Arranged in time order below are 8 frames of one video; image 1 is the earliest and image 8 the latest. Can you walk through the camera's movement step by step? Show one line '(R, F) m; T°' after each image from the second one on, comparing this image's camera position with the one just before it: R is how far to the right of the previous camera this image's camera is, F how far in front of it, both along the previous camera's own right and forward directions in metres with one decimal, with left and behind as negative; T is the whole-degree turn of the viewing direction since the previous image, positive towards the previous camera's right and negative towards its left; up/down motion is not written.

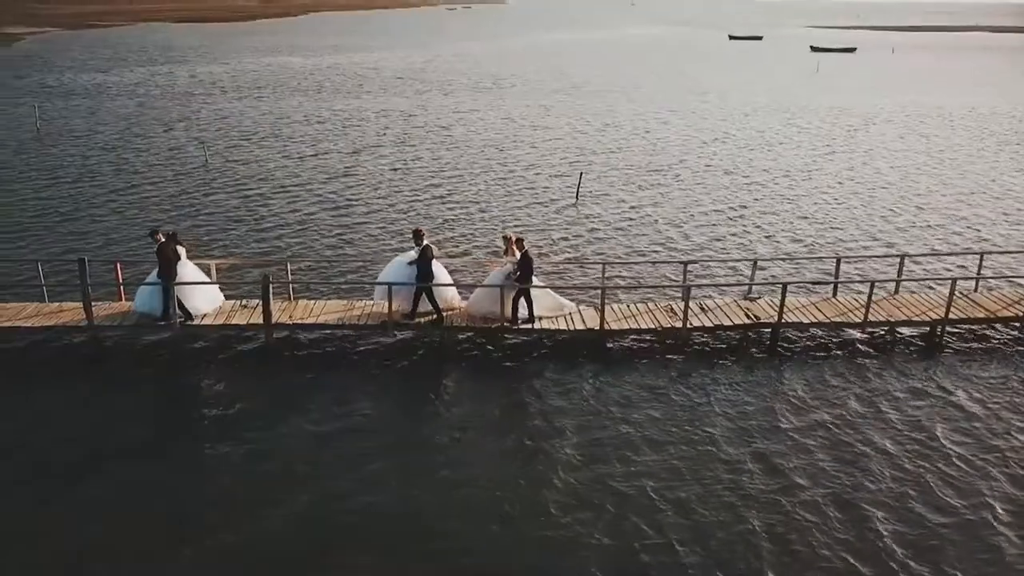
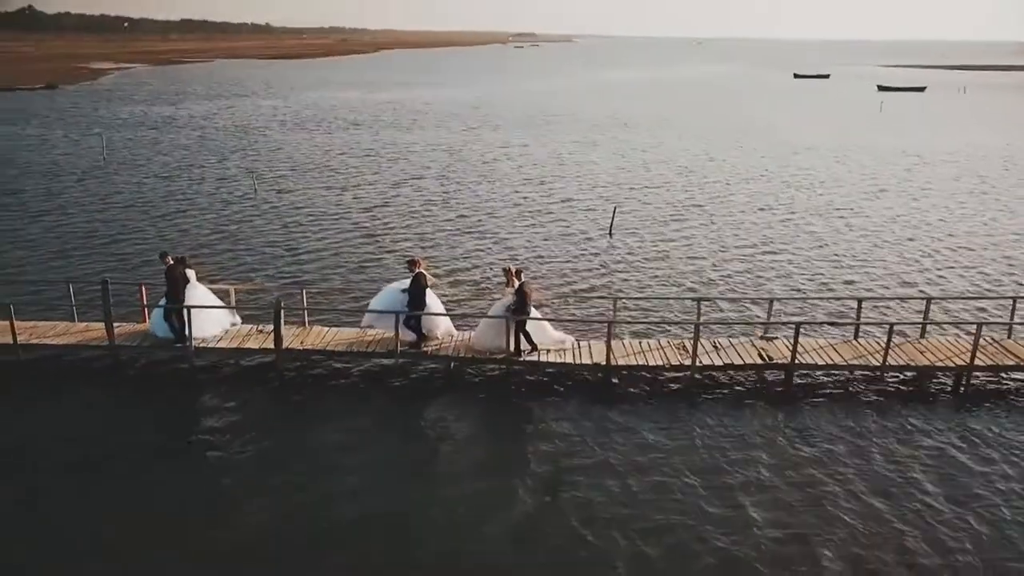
(+1.8, 0.0) m; -5°
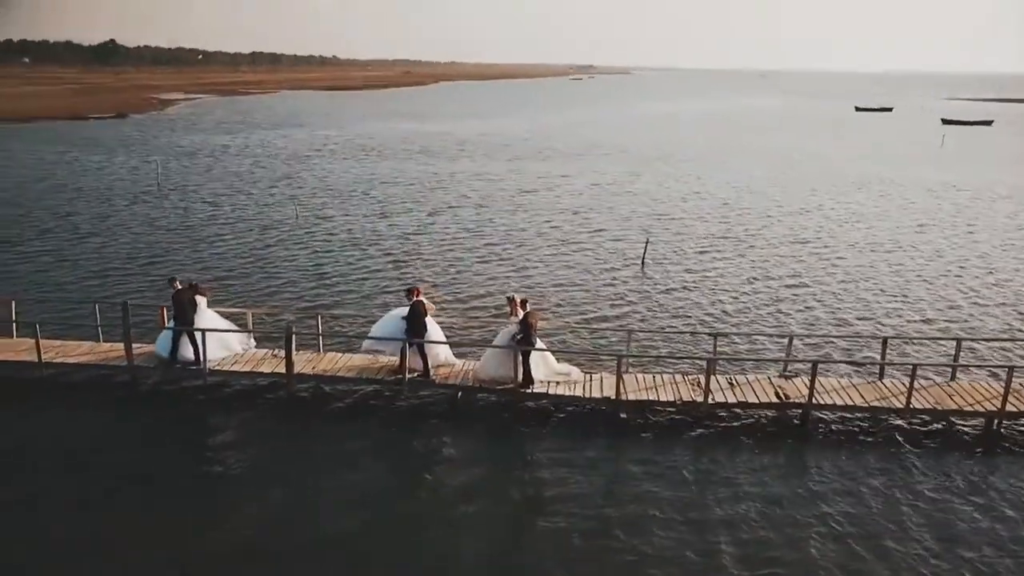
(+1.5, +0.2) m; -4°
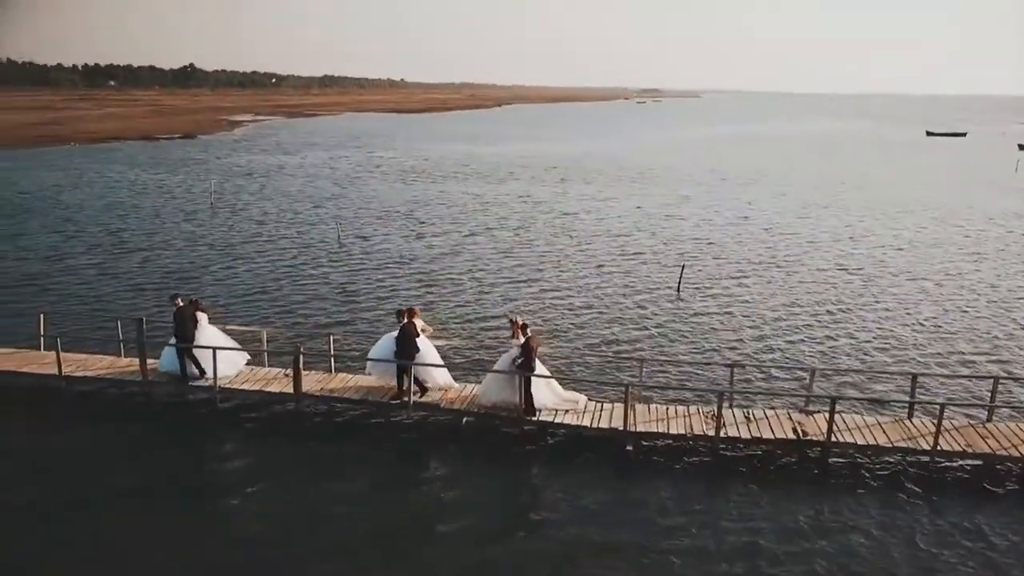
(+1.7, +0.6) m; -4°
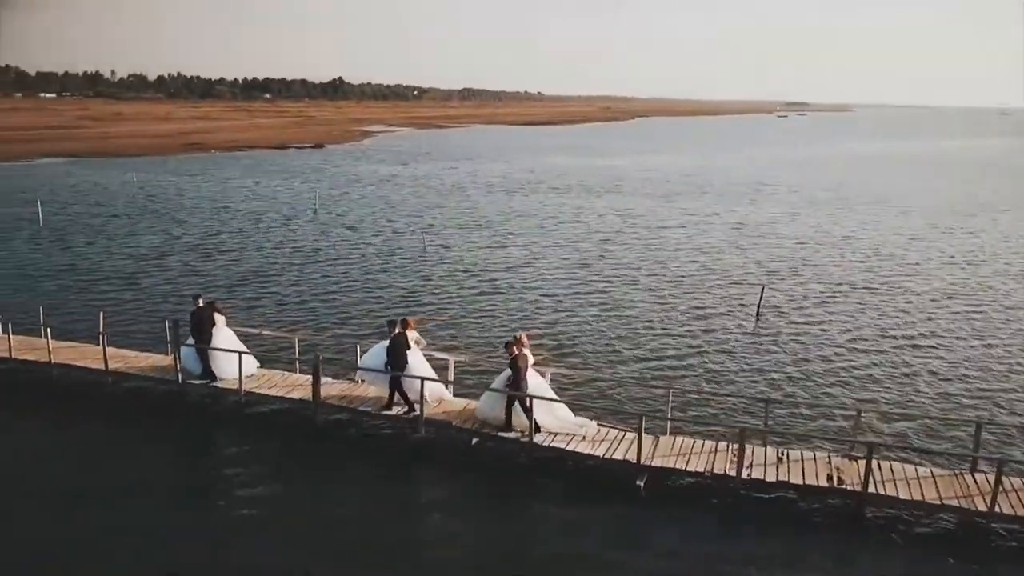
(+3.3, +1.4) m; -9°
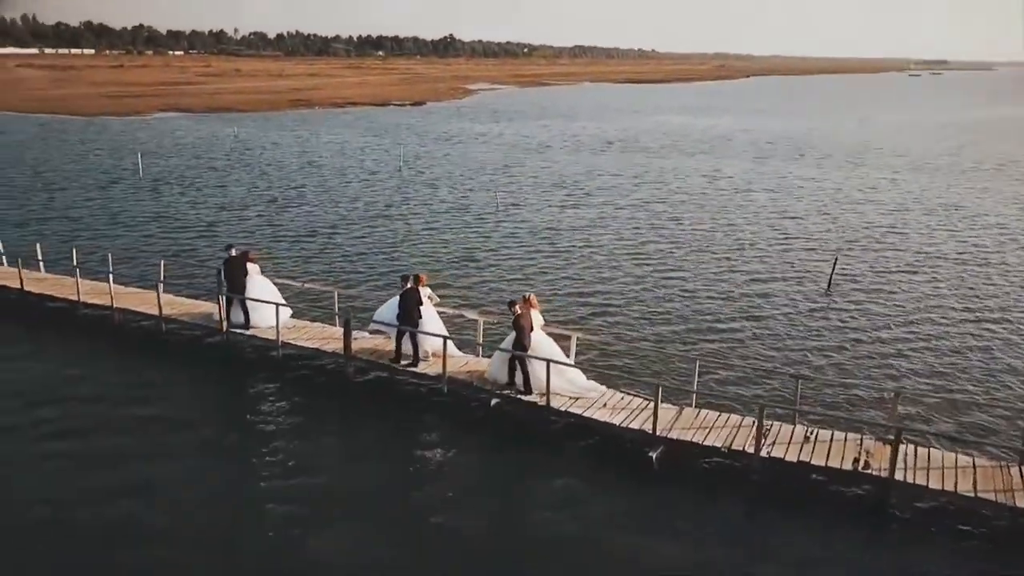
(+2.3, +0.7) m; -7°
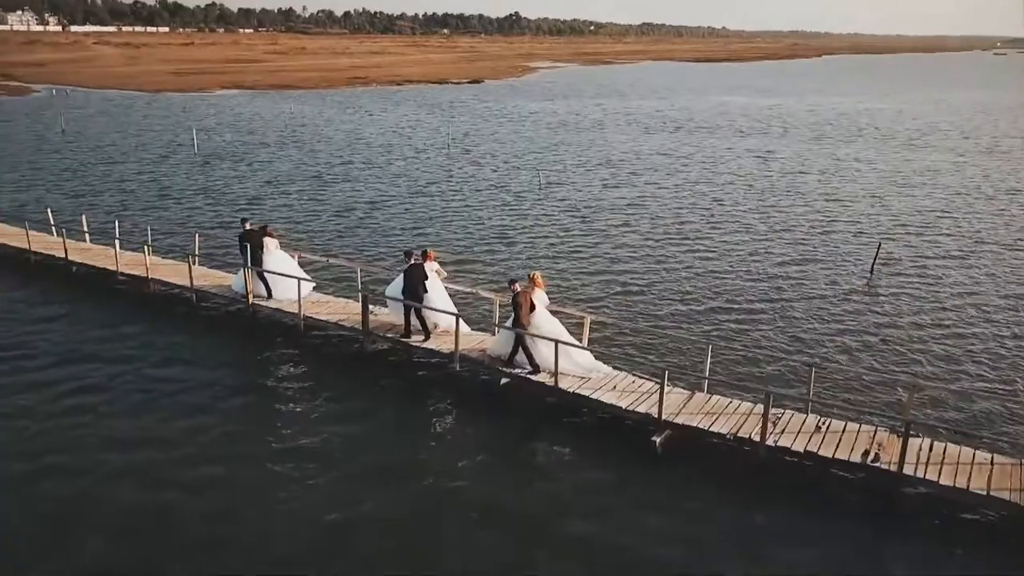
(+1.4, +0.2) m; -4°
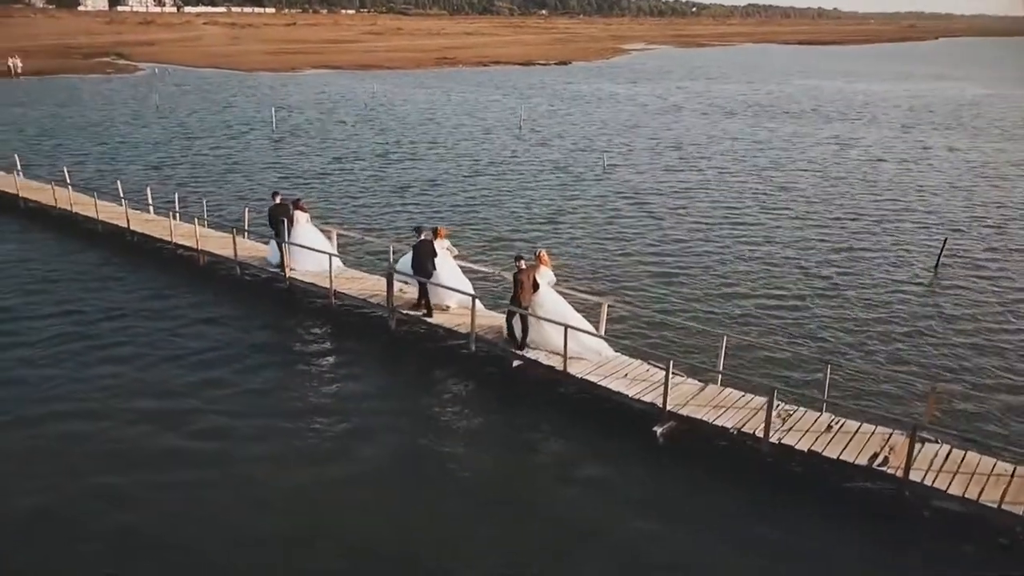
(+2.1, +0.3) m; -6°
